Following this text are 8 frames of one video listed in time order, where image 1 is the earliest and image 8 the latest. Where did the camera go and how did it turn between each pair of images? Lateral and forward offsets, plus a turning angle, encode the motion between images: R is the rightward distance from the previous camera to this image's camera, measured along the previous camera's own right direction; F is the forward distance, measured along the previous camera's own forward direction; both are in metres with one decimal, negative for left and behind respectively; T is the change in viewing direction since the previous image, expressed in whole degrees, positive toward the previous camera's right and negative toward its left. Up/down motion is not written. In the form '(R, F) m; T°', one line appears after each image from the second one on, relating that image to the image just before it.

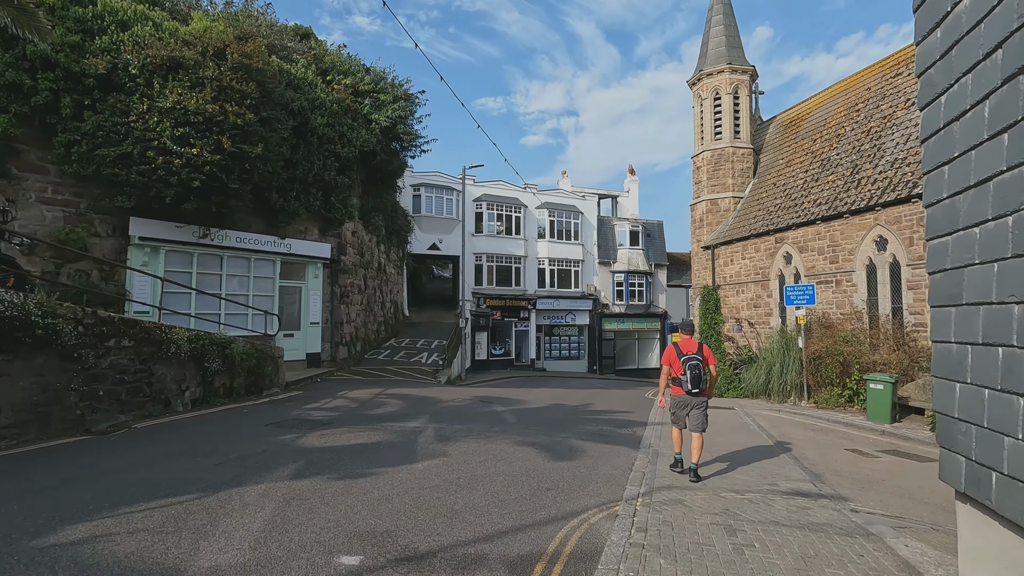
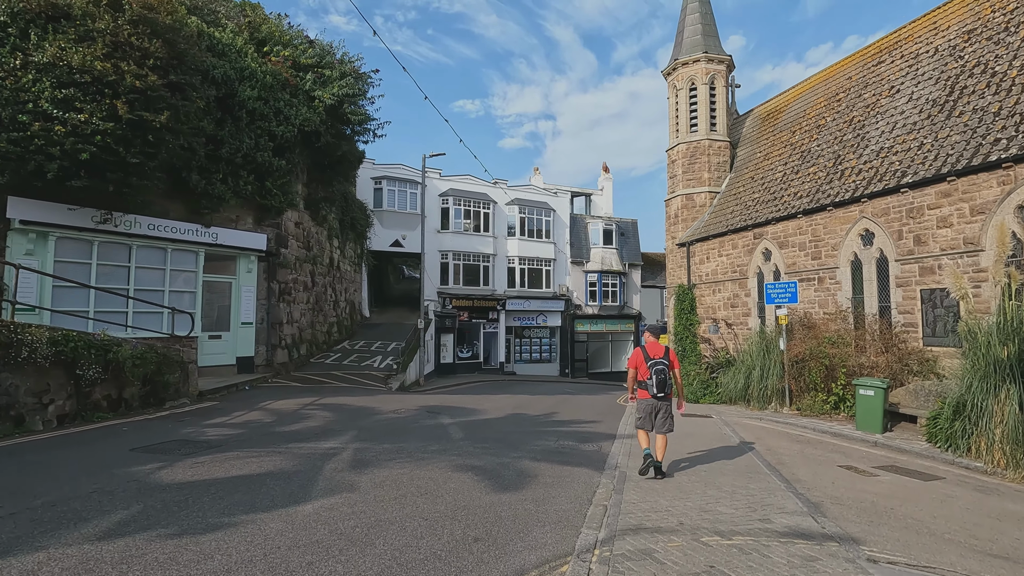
(+0.5, +1.6) m; +2°
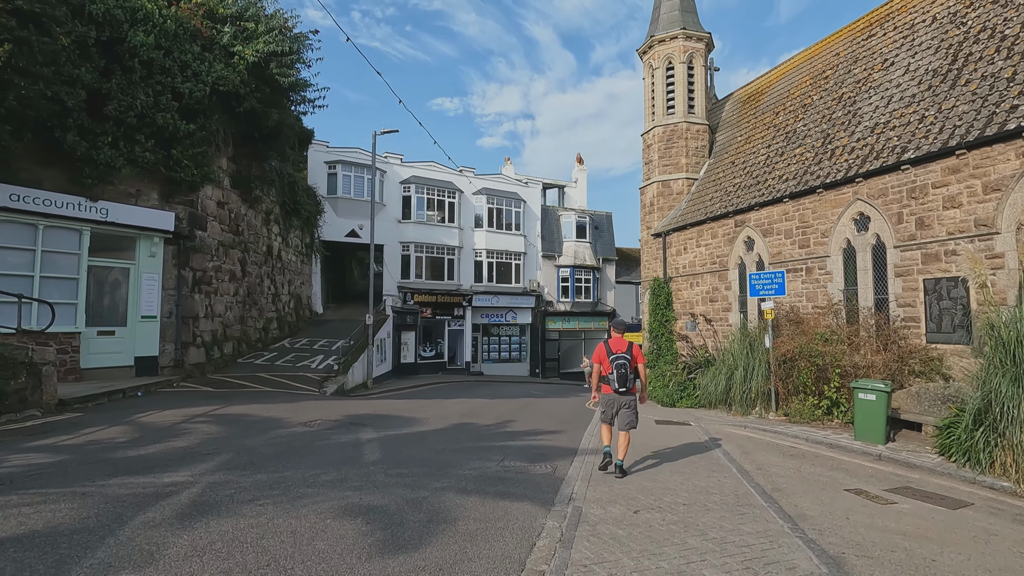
(+0.7, +2.0) m; +2°
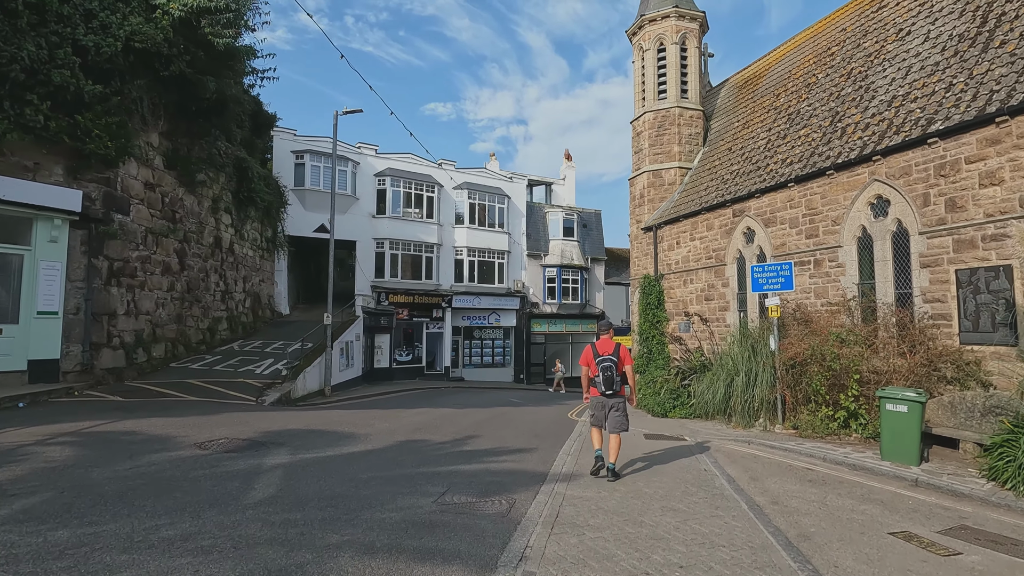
(+0.5, +1.8) m; +1°
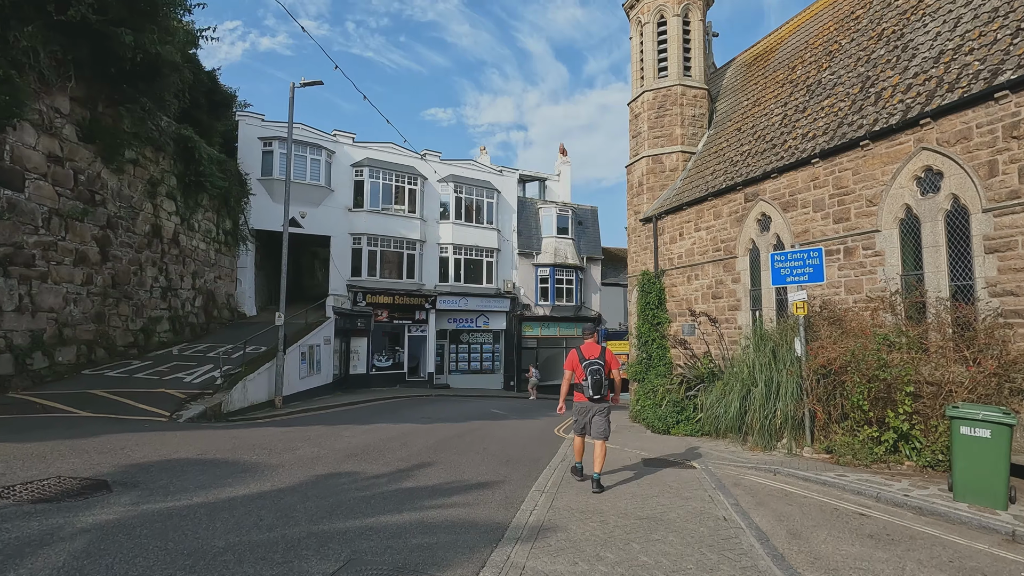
(+0.6, +2.1) m; 0°
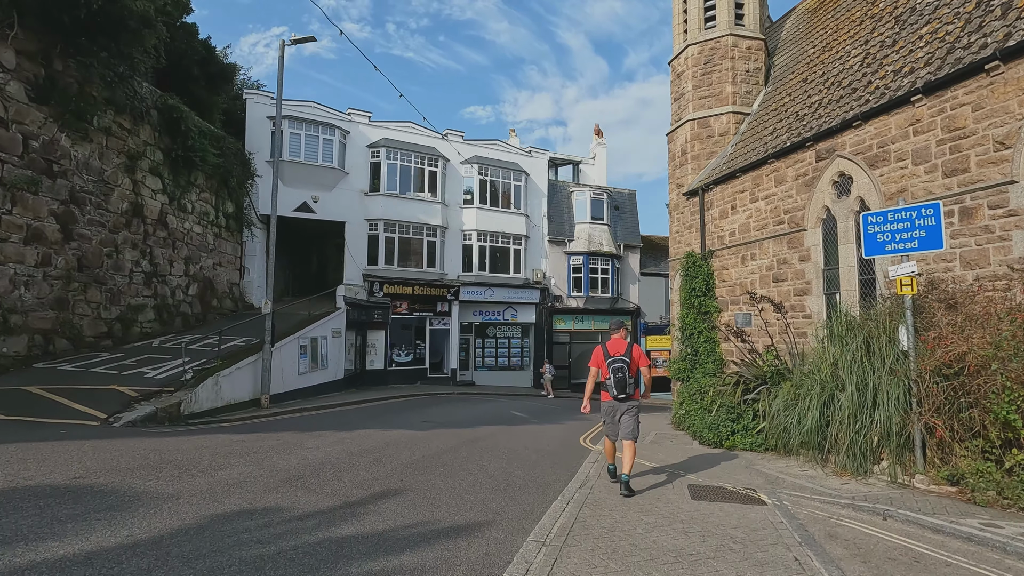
(+0.5, +2.2) m; -4°
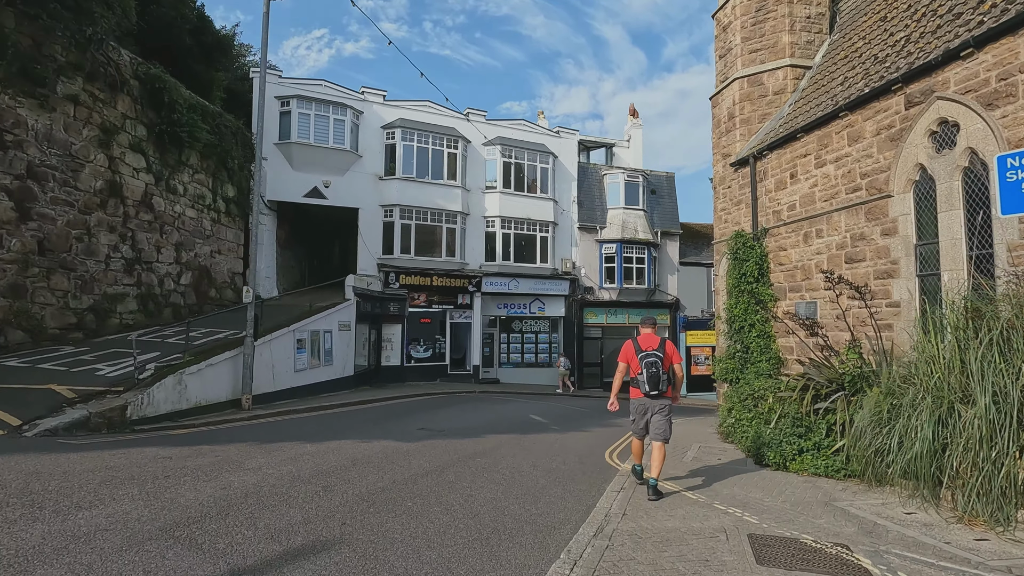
(+0.5, +1.9) m; -4°
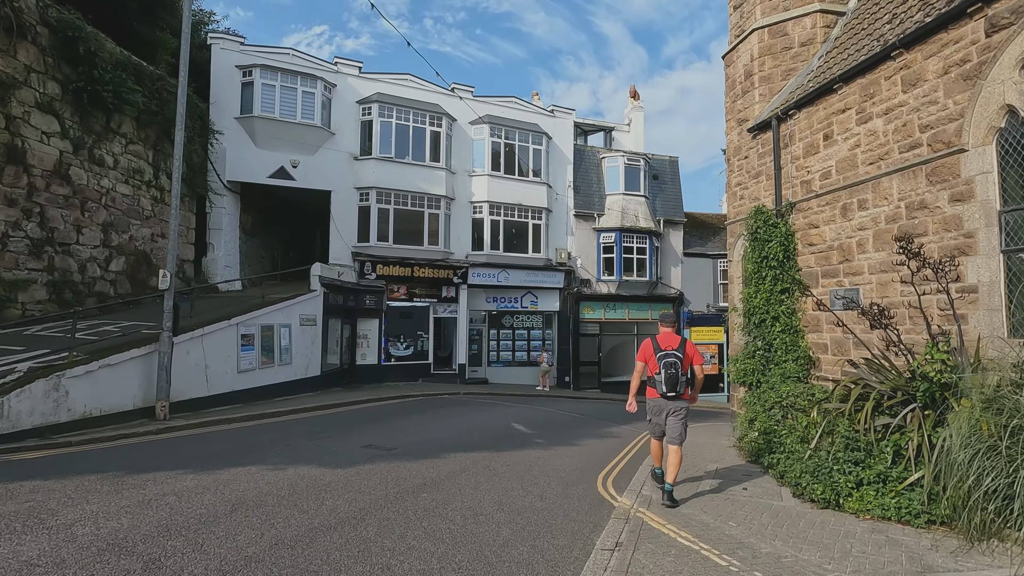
(+0.5, +2.0) m; 0°
